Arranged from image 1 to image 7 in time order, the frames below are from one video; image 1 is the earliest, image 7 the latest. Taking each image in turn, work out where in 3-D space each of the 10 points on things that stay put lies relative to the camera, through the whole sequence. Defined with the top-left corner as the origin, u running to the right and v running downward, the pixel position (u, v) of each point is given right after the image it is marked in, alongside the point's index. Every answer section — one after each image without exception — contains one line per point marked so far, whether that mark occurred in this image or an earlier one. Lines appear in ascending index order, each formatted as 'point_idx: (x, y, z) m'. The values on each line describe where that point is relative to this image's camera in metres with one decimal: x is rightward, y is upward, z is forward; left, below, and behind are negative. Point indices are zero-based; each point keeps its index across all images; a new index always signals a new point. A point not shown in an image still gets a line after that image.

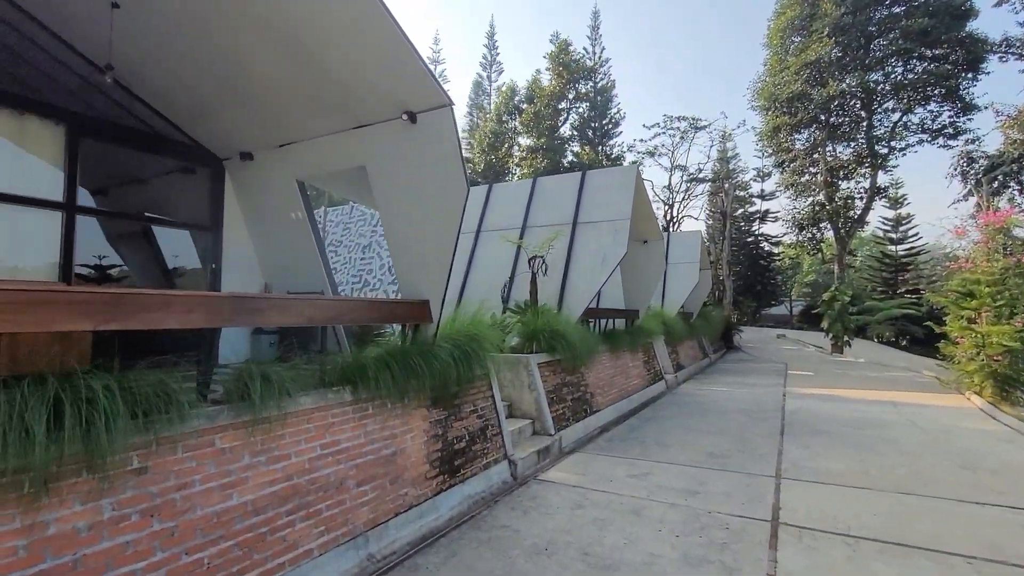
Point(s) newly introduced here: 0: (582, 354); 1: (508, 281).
0: (+1.0, -0.9, +6.9) m
1: (-0.1, +0.2, +8.3) m
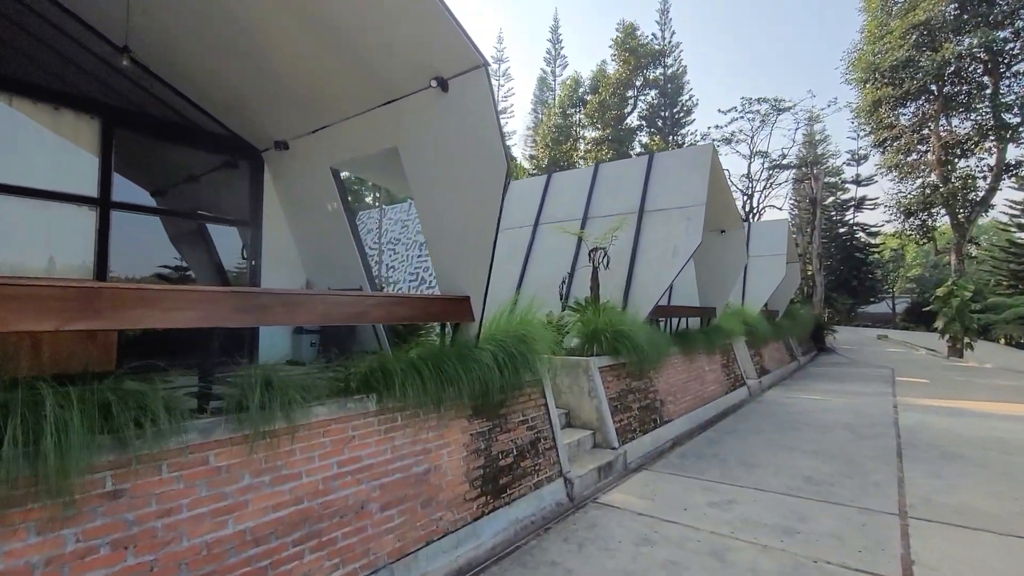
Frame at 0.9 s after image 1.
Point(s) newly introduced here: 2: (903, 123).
0: (+1.7, -0.9, +6.2) m
1: (+0.9, +0.2, +7.6) m
2: (+14.5, +6.1, +18.0) m
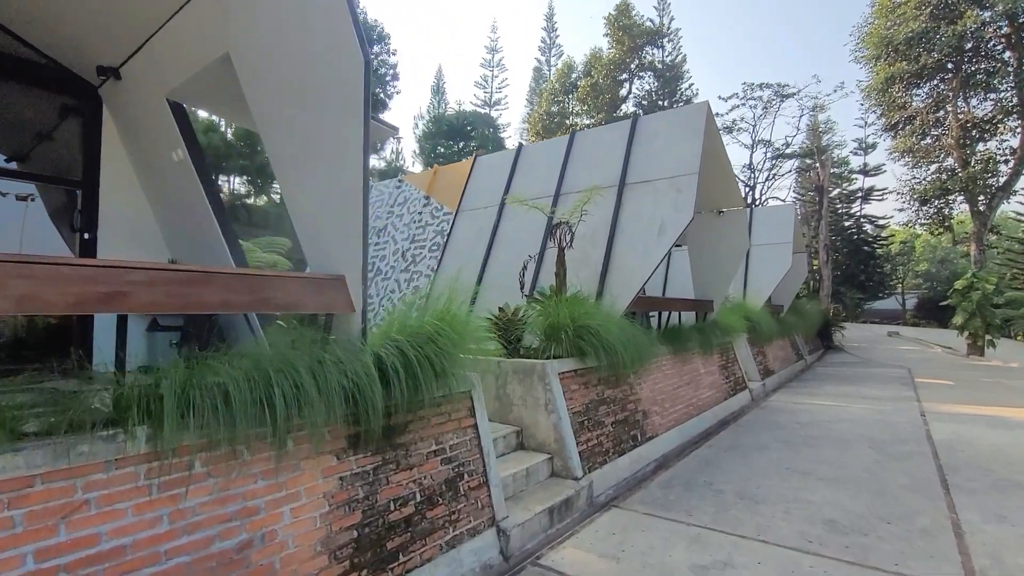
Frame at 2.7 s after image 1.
0: (+1.1, -0.7, +5.0) m
1: (+0.3, +0.4, +6.4) m
2: (+13.9, +6.3, +16.7) m
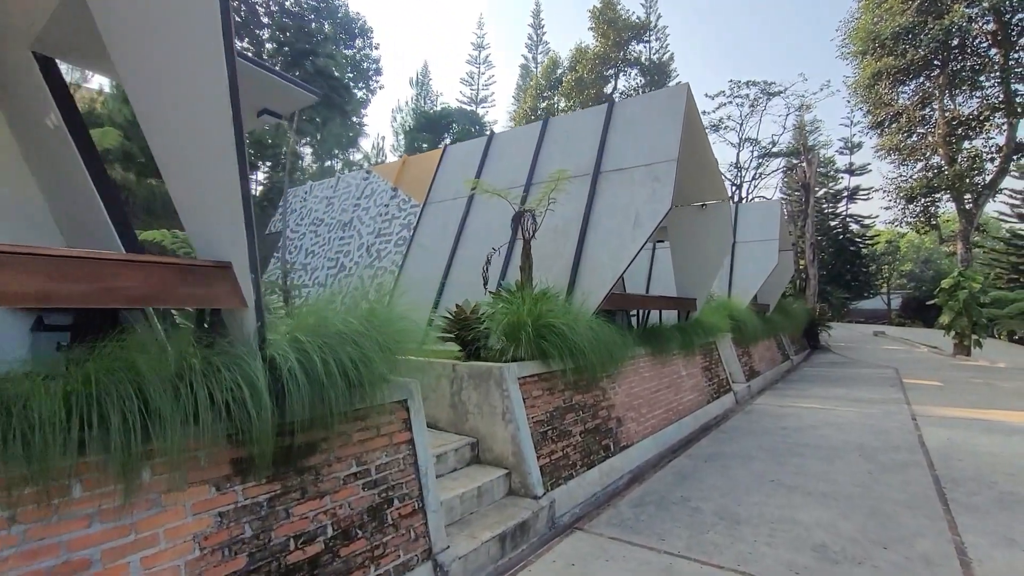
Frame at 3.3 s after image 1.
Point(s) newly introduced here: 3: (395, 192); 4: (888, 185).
0: (+0.8, -0.7, +4.5) m
1: (-0.1, +0.4, +5.9) m
2: (+13.3, +6.4, +16.6) m
3: (-2.0, +1.6, +8.2) m
4: (+14.2, +3.9, +18.4) m
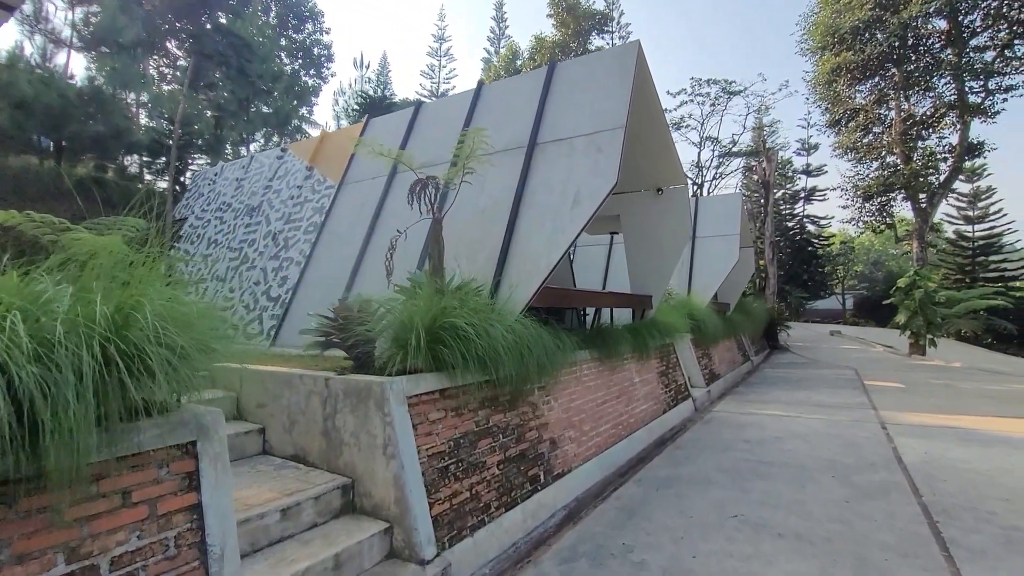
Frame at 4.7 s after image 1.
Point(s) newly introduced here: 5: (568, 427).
0: (0.0, -0.6, +3.6) m
1: (-0.9, +0.5, +4.9) m
2: (+11.8, +6.4, +16.4) m
3: (-2.9, +1.7, +7.1) m
4: (+12.5, +3.9, +18.3) m
5: (+0.5, -1.3, +4.4) m
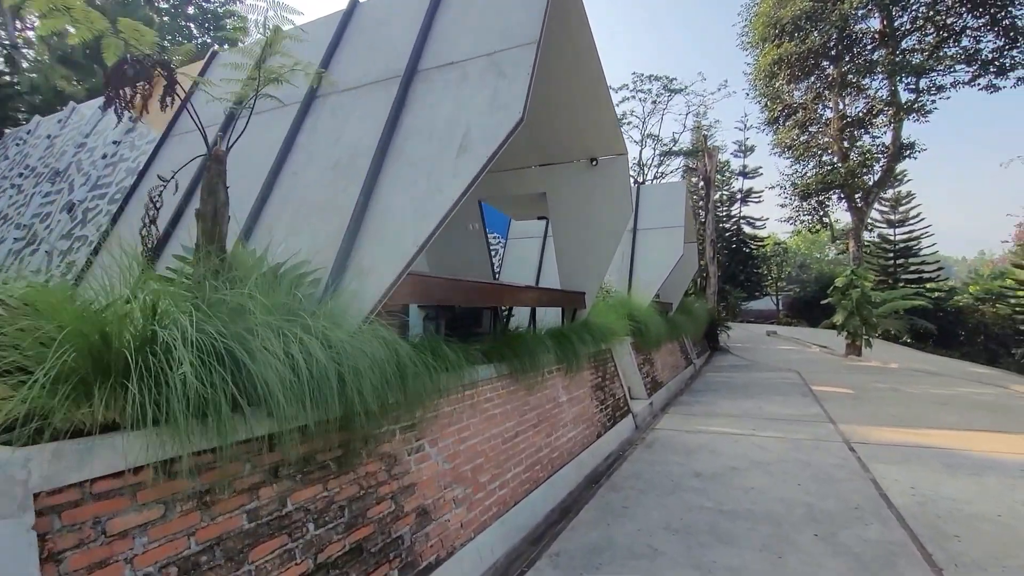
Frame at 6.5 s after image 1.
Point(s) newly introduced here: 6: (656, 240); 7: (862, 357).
0: (-0.7, -0.5, +2.1) m
1: (-1.8, +0.6, +3.3) m
2: (+9.5, +6.4, +16.2) m
3: (-4.1, +1.8, +5.2) m
4: (+10.1, +3.9, +18.1) m
5: (-0.4, -1.2, +2.9) m
6: (+3.0, +1.0, +10.0) m
7: (+10.7, -2.1, +14.9) m
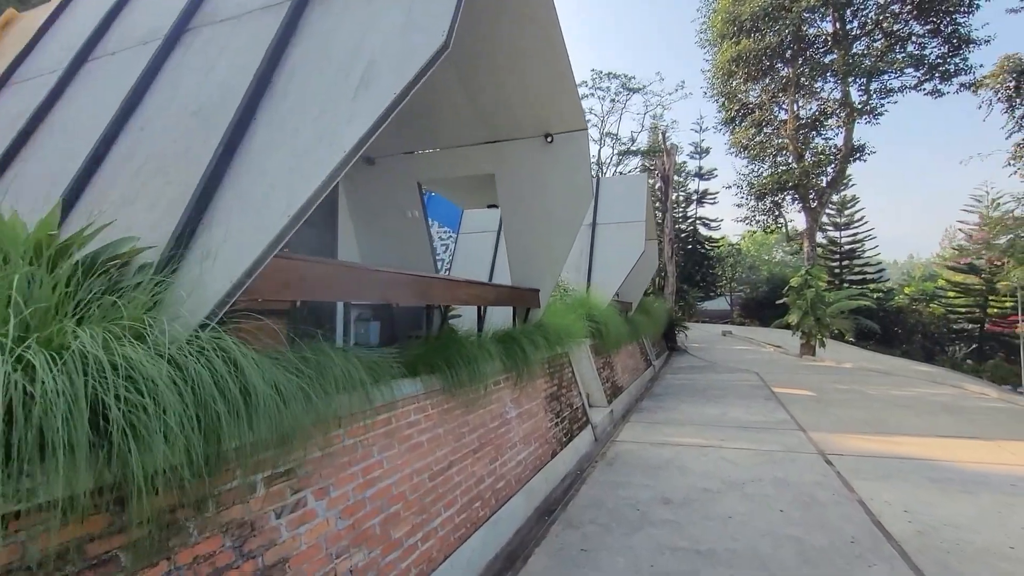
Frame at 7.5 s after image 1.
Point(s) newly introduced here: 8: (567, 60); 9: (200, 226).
0: (-1.0, -0.5, +1.2) m
1: (-2.2, +0.6, +2.4) m
2: (+8.1, +6.4, +16.1) m
3: (-4.6, +1.8, +4.1) m
4: (+8.5, +3.9, +18.1) m
5: (-0.7, -1.1, +2.1) m
6: (+2.1, +1.0, +9.5) m
7: (+9.3, -2.1, +15.0) m
8: (+0.6, +1.9, +4.6) m
9: (-1.3, +0.2, +2.0) m
